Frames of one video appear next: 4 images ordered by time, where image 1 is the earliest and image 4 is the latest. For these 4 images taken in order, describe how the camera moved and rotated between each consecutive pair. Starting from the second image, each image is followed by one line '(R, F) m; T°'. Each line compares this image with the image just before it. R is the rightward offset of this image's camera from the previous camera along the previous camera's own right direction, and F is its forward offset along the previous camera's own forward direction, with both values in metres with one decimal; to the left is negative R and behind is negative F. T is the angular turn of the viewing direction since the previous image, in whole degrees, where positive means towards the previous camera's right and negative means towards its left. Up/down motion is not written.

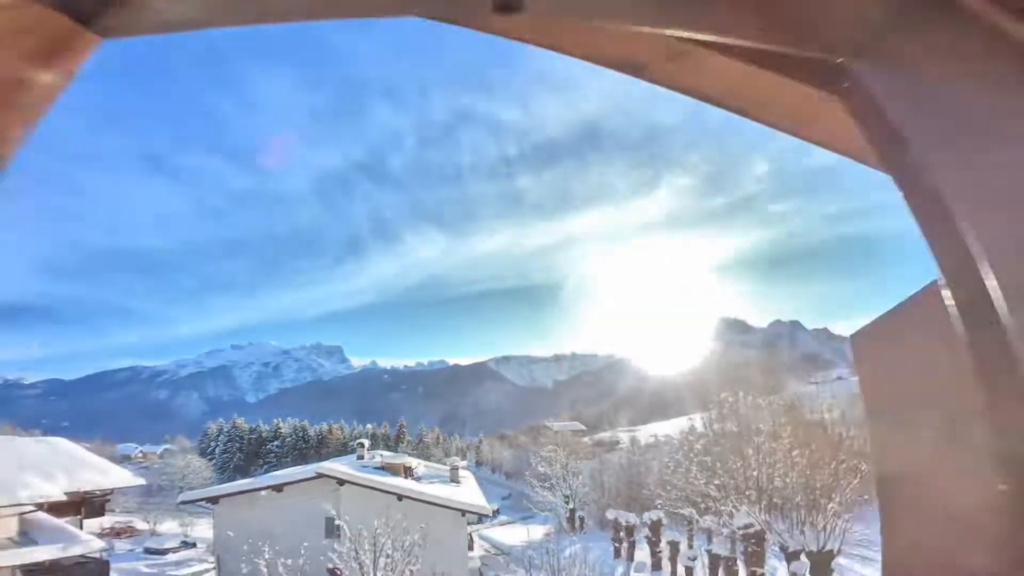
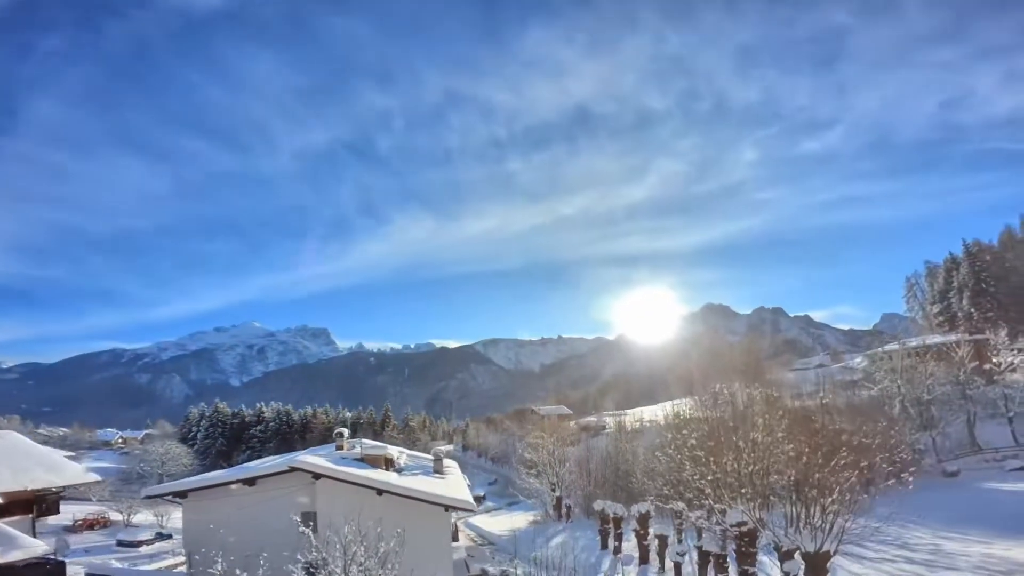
(0.0, +0.9) m; +1°
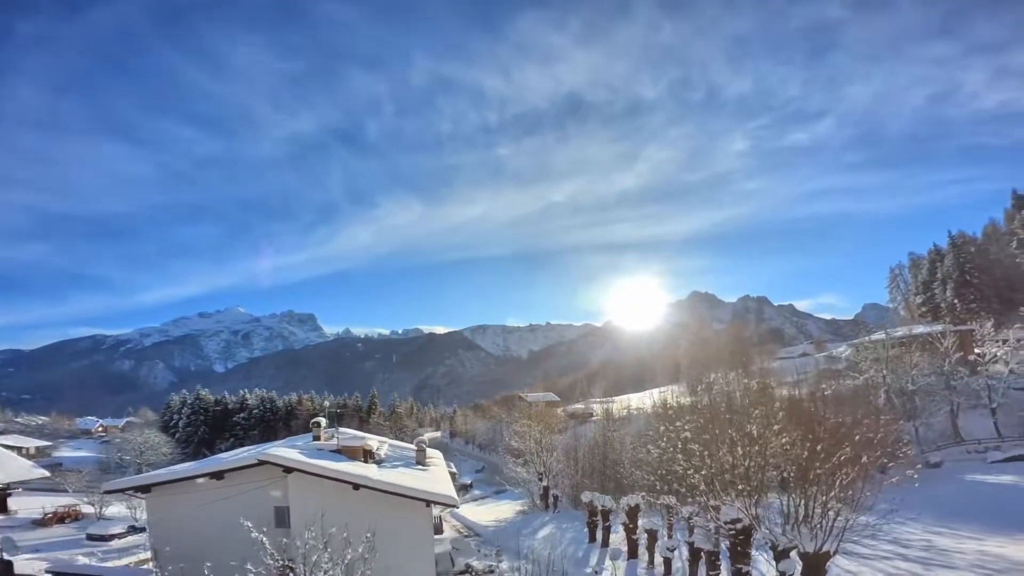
(+0.1, +0.9) m; +1°
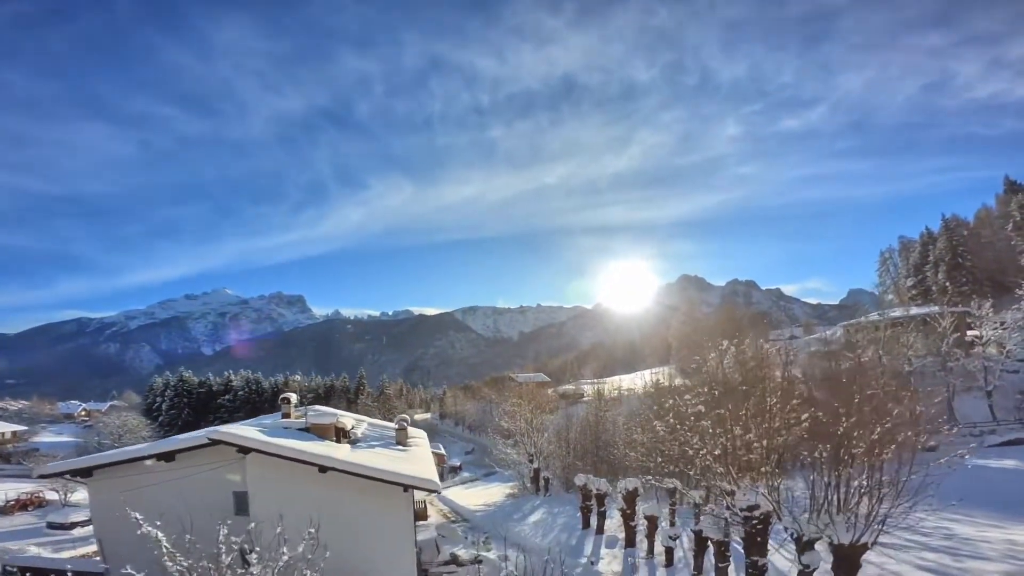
(+0.1, +1.8) m; +1°
